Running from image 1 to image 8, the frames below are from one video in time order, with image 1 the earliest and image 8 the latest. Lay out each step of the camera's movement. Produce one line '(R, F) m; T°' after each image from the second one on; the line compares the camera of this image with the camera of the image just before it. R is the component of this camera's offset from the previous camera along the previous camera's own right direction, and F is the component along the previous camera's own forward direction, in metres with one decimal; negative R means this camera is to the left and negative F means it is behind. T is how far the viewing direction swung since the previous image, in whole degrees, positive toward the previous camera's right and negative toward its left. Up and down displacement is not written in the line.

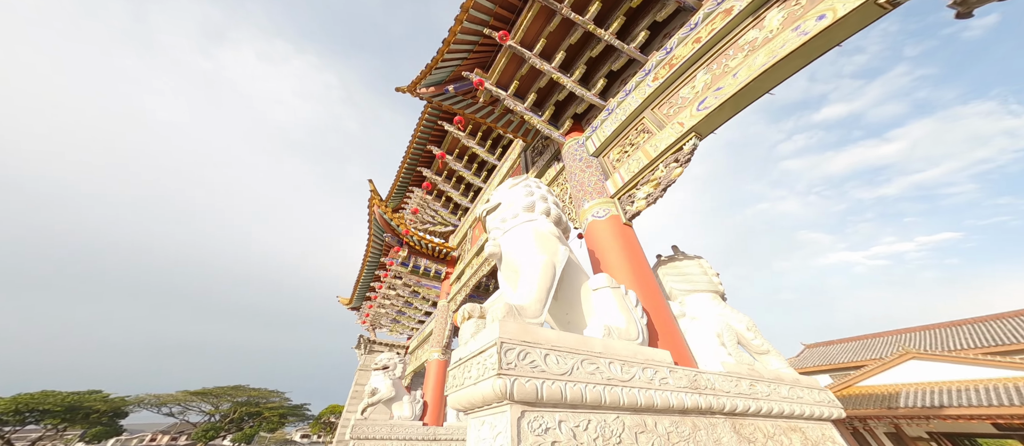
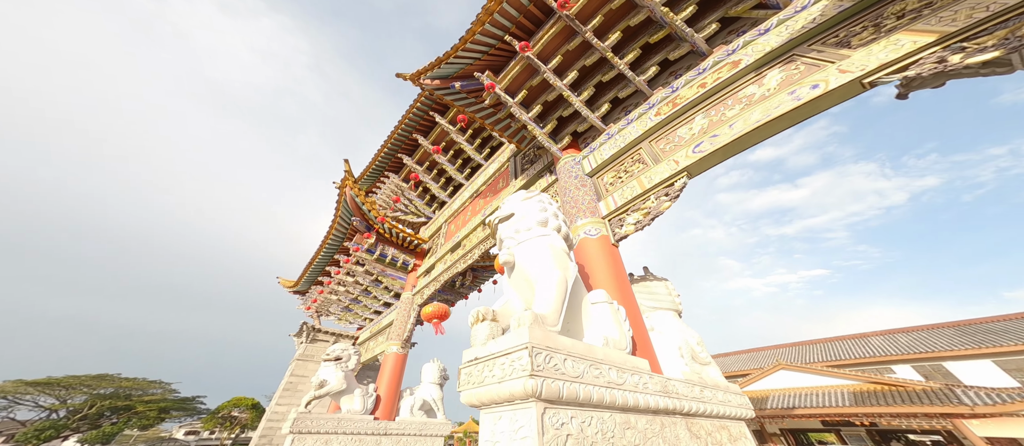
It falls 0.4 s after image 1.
(-0.5, -0.1) m; +10°
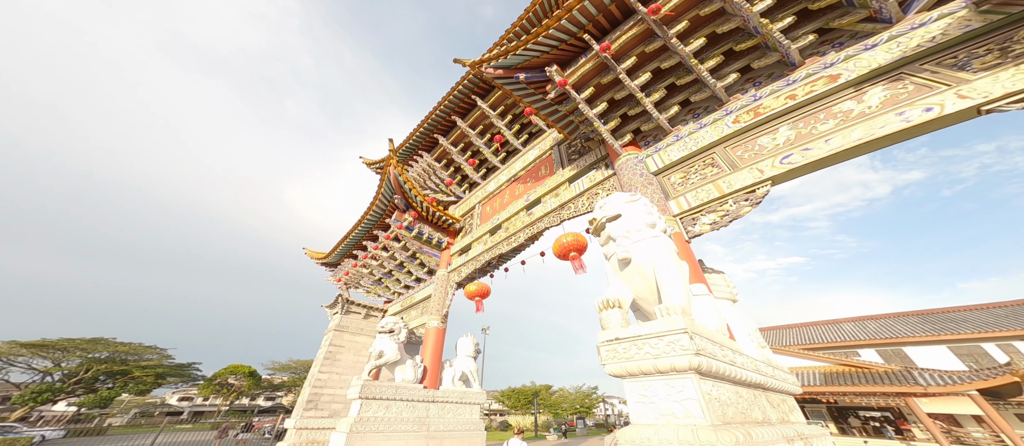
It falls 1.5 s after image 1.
(-1.0, -0.3) m; +2°
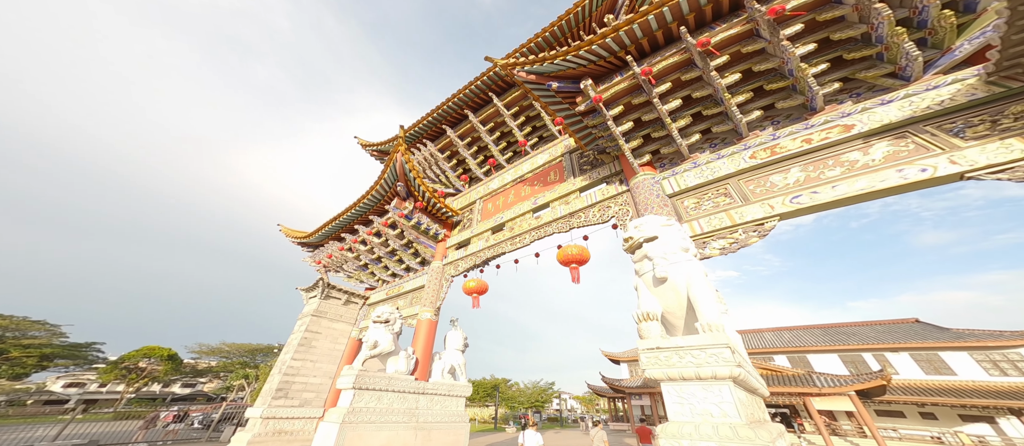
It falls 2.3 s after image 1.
(-0.8, -0.1) m; +7°
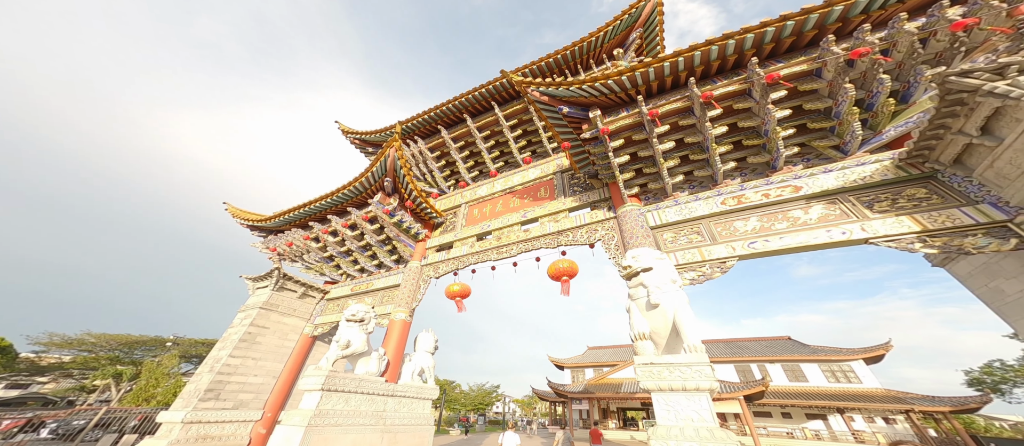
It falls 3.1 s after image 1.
(-0.7, -0.2) m; +9°
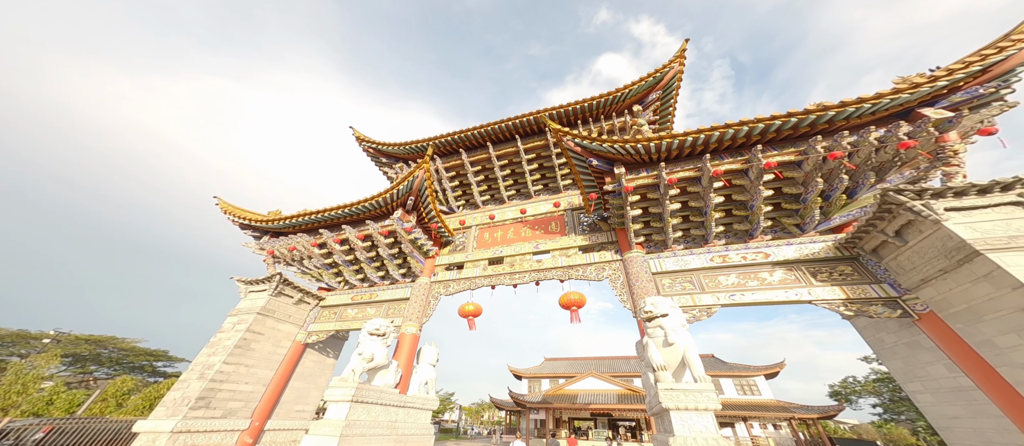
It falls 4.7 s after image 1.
(-1.3, -0.6) m; +8°
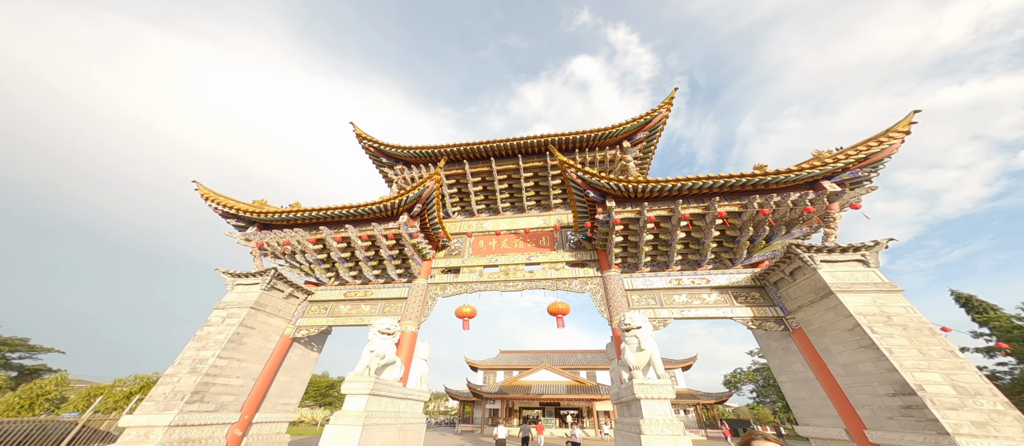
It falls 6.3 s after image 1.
(-1.1, -0.8) m; +9°
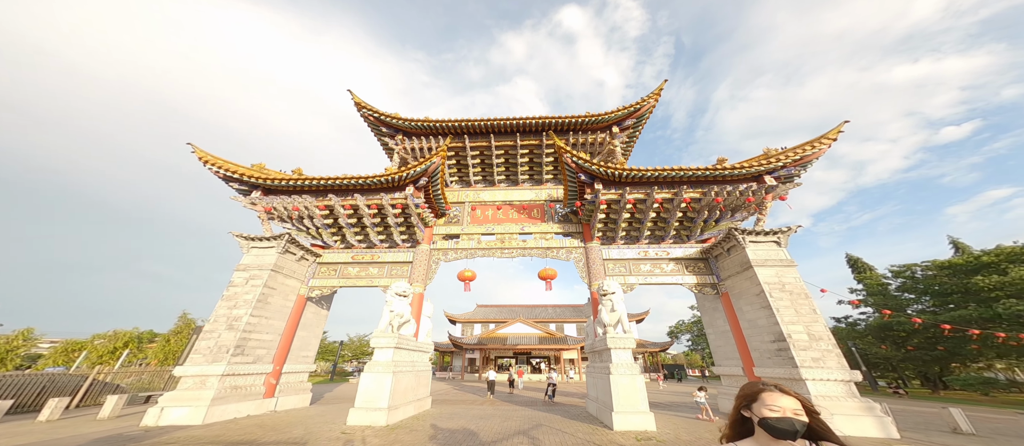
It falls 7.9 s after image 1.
(-0.7, -0.9) m; +6°
